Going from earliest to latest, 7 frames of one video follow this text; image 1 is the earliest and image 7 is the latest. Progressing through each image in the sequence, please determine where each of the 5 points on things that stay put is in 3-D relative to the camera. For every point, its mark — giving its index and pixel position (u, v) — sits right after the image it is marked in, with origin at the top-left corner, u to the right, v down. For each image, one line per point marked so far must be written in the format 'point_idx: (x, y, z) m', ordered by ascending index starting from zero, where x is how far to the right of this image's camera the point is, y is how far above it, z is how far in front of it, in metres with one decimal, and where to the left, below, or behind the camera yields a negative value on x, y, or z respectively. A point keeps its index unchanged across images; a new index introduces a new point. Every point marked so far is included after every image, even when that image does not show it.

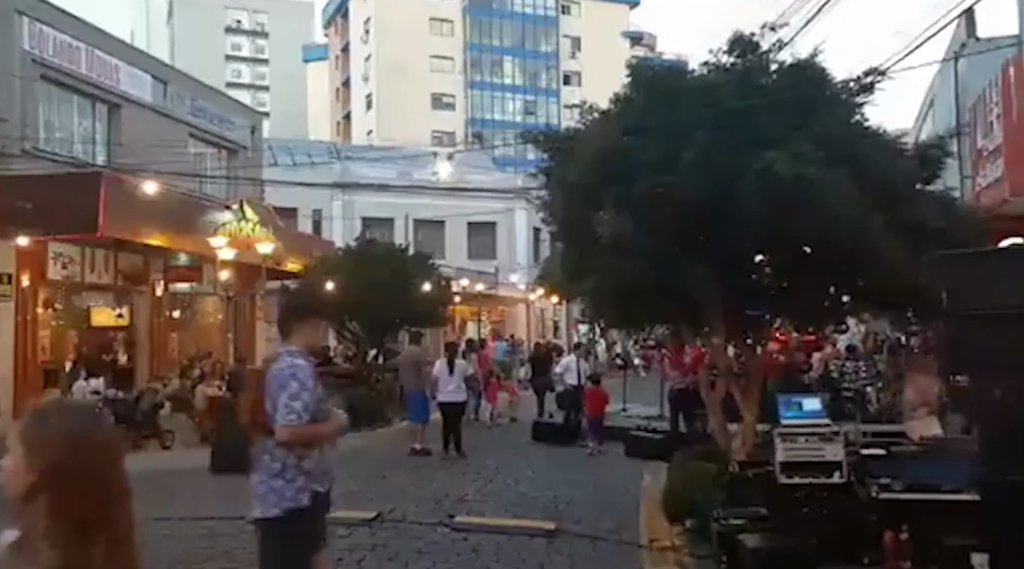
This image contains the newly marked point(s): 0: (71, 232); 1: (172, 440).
0: (-8.2, +1.0, +18.7) m
1: (-6.0, -2.8, +17.7) m
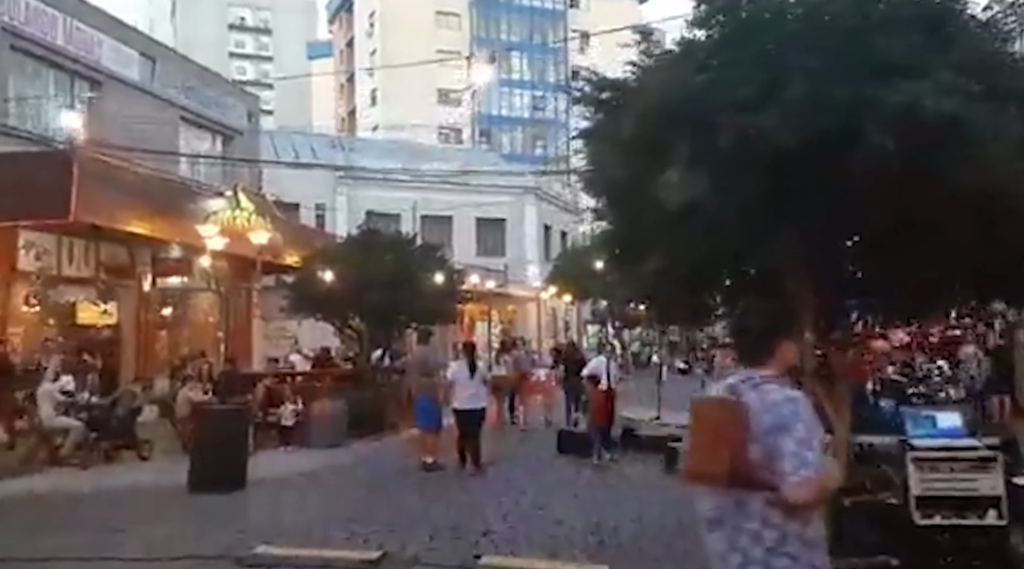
0: (-7.9, +1.1, +16.7) m
1: (-5.7, -2.6, +15.7) m
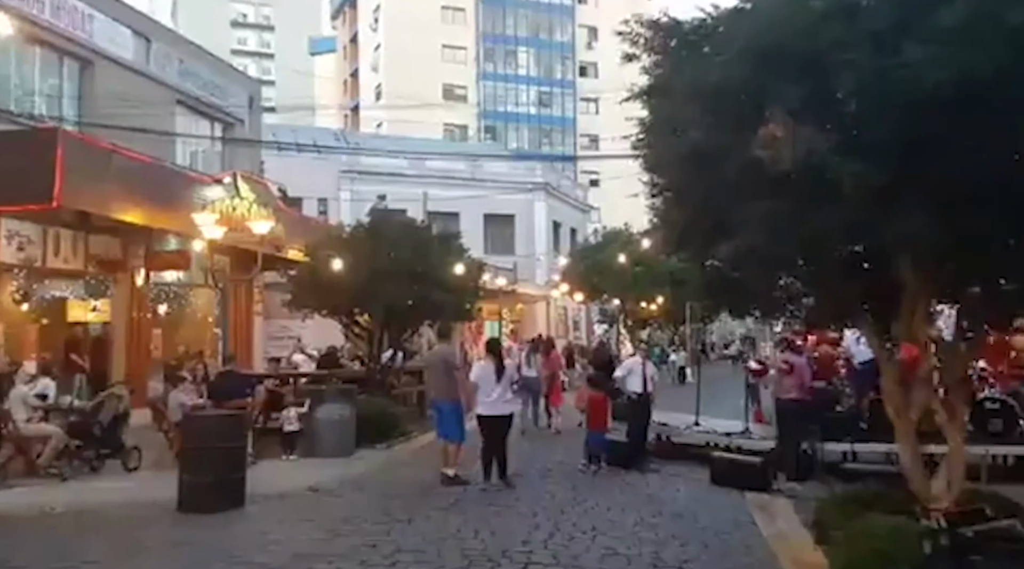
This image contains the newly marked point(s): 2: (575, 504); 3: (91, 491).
0: (-7.5, +1.2, +15.2) m
1: (-5.3, -2.5, +14.2) m
2: (+0.7, -2.5, +11.3) m
3: (-5.1, -2.5, +12.2) m
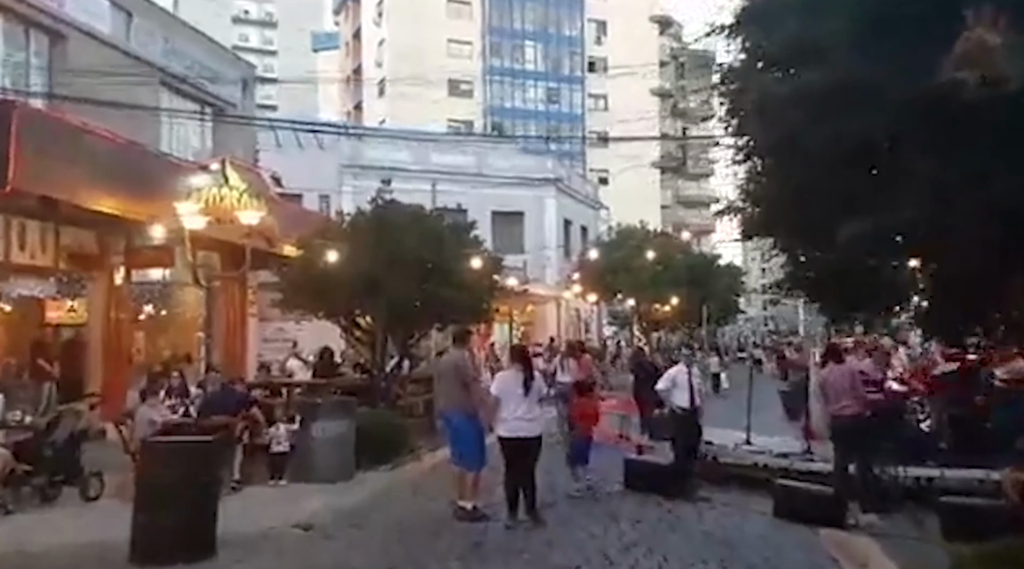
0: (-7.1, +1.3, +13.2) m
1: (-5.0, -2.4, +12.2) m
2: (+1.0, -2.4, +9.2) m
3: (-4.8, -2.5, +10.2) m
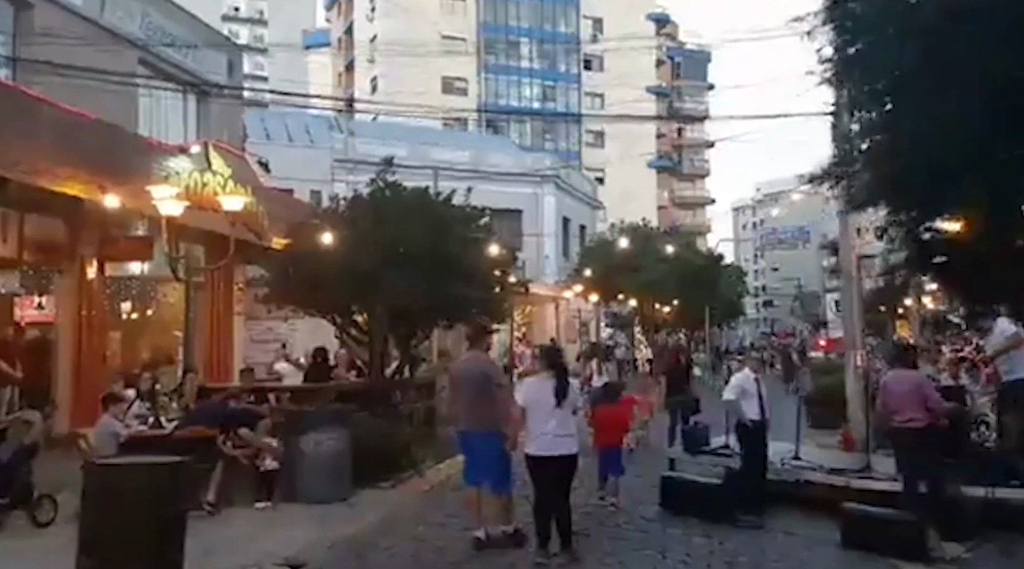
0: (-6.9, +1.4, +11.5) m
1: (-4.7, -2.3, +10.5) m
2: (+1.3, -2.3, +7.6) m
3: (-4.6, -2.4, +8.5) m
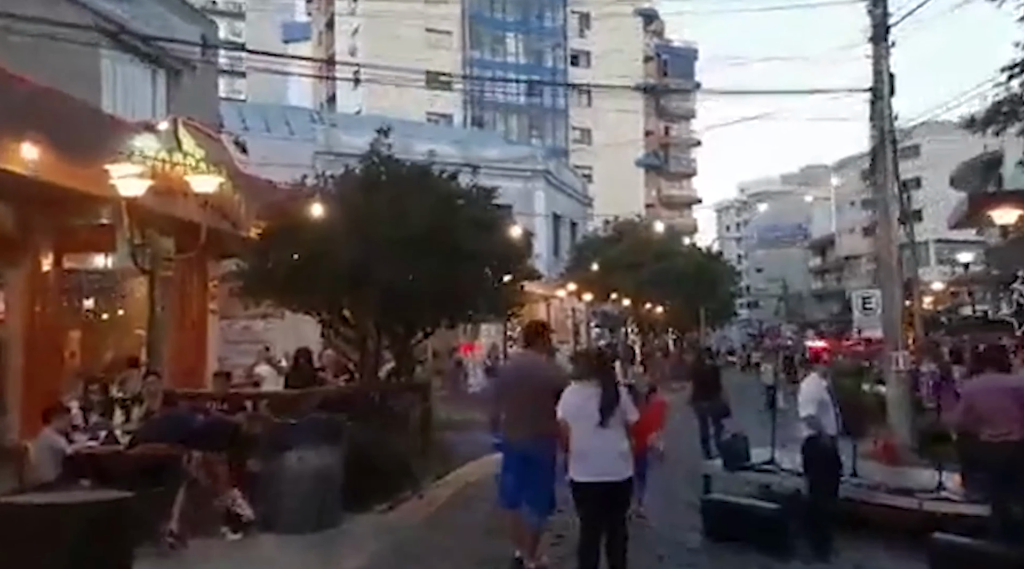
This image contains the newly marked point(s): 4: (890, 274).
0: (-6.7, +1.5, +9.7) m
1: (-4.5, -2.2, +8.8) m
2: (+1.5, -2.2, +6.0) m
3: (-4.3, -2.2, +6.7) m
4: (+6.3, +0.2, +16.7) m
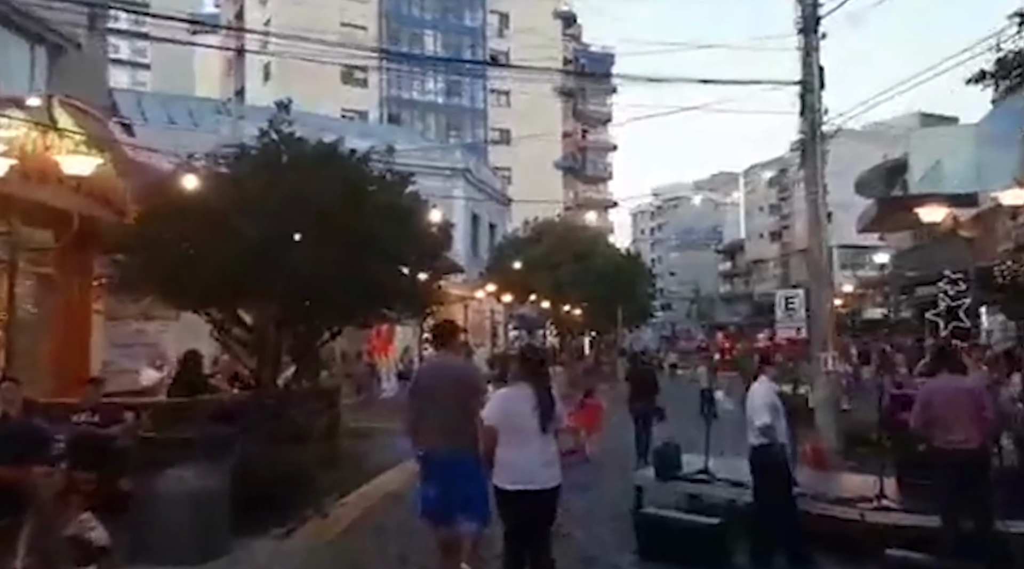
0: (-7.4, +1.6, +8.0) m
1: (-5.2, -2.2, +7.3) m
2: (+1.1, -2.2, +5.0) m
3: (-4.8, -2.2, +5.2) m
4: (+5.0, +0.2, +16.1) m
